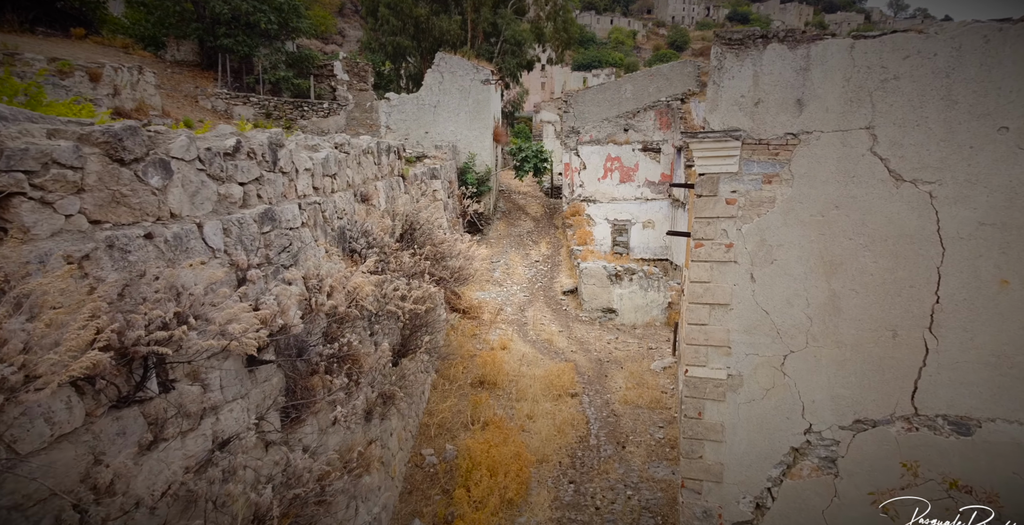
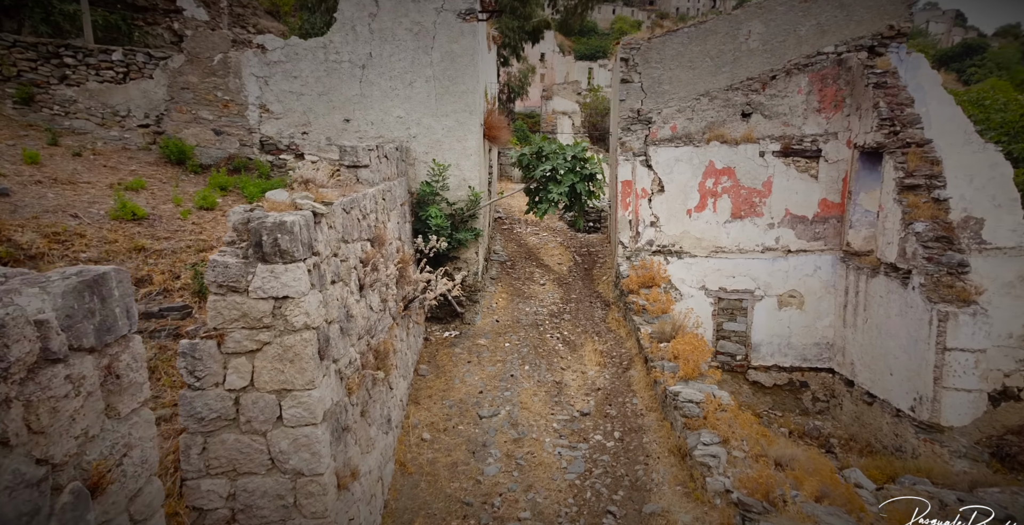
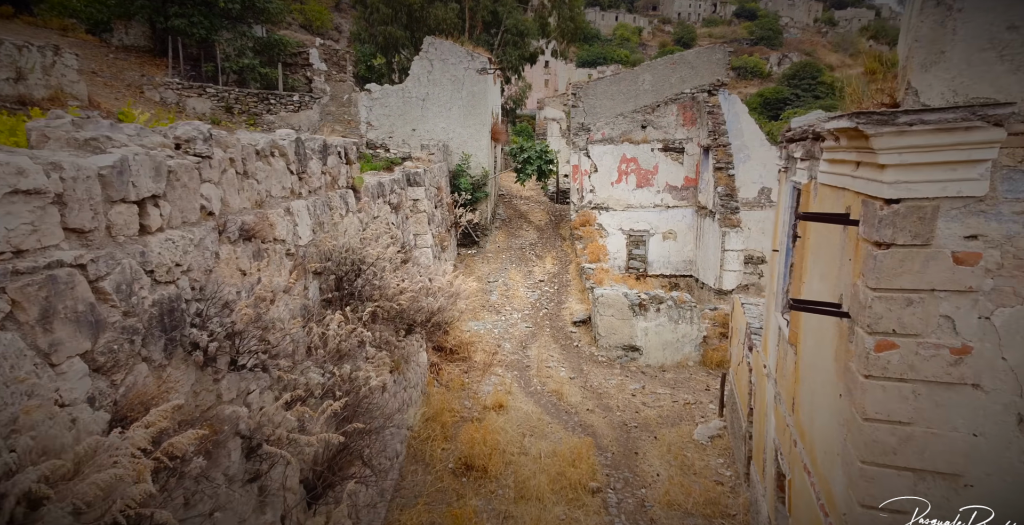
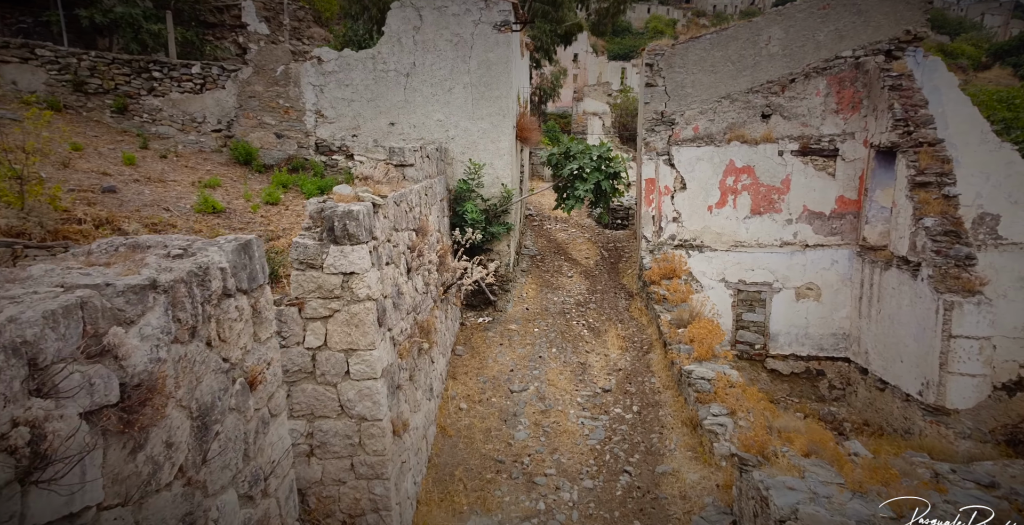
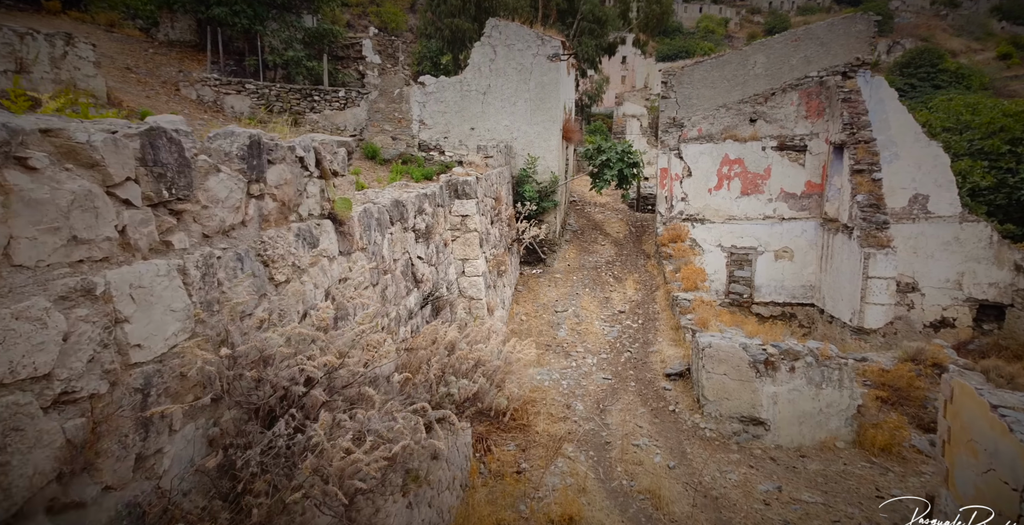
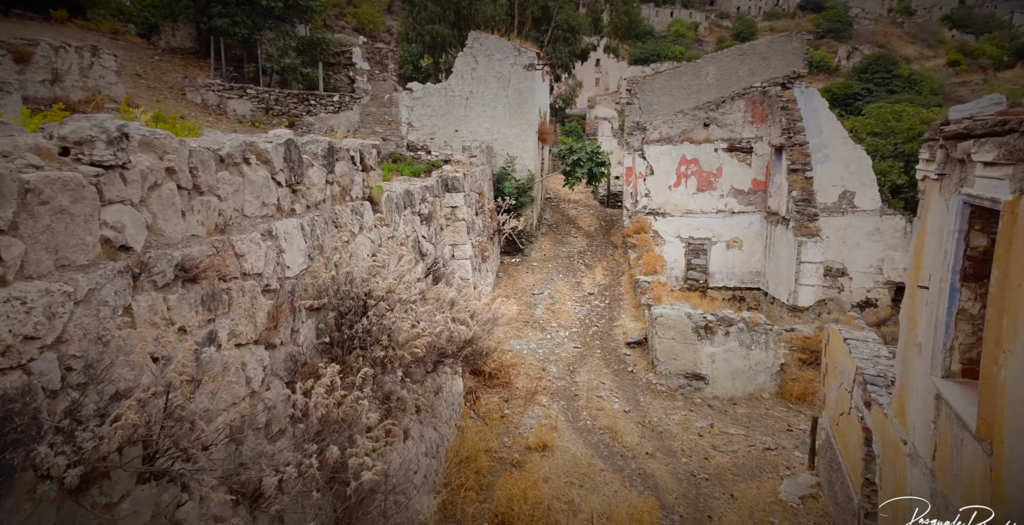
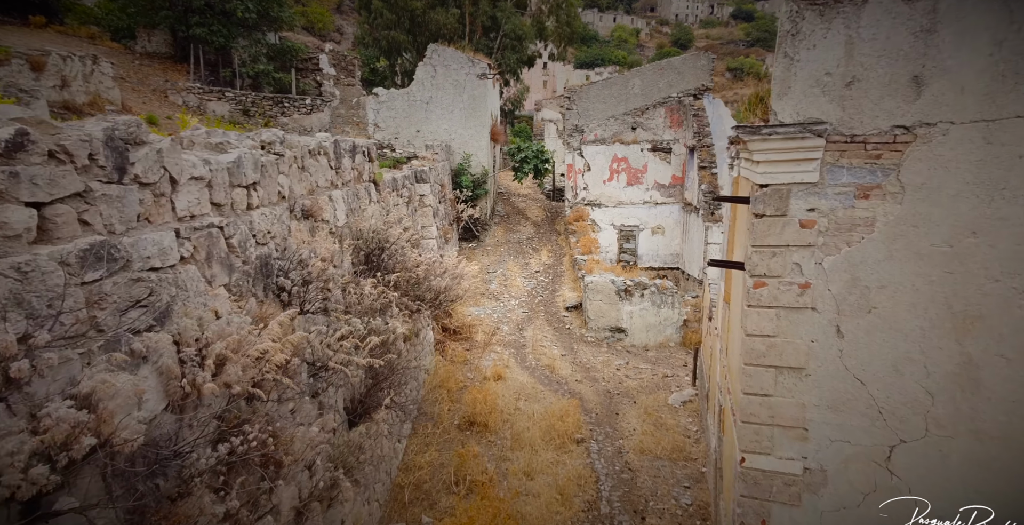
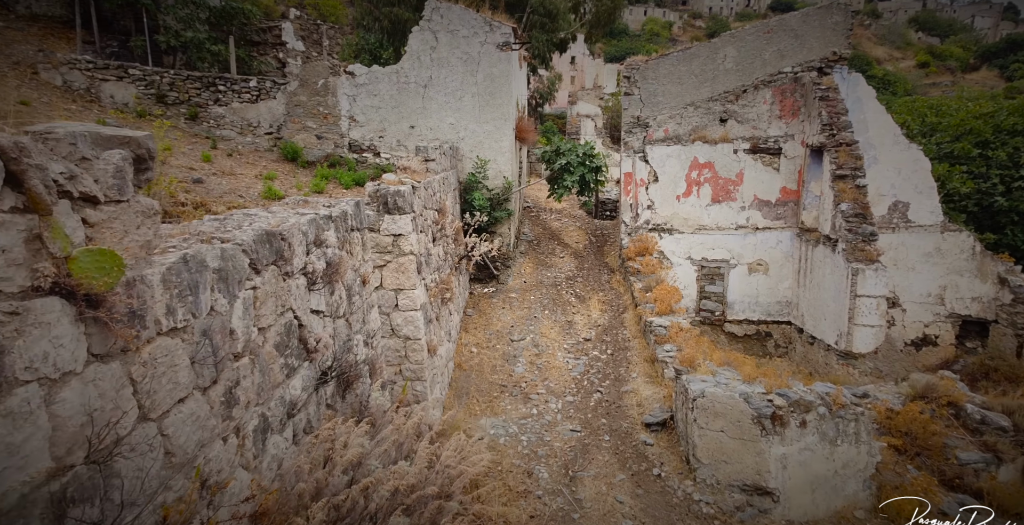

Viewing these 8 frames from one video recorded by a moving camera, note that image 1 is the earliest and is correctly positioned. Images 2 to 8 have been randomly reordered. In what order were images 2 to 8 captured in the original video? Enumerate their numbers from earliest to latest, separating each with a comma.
7, 3, 6, 5, 8, 4, 2
